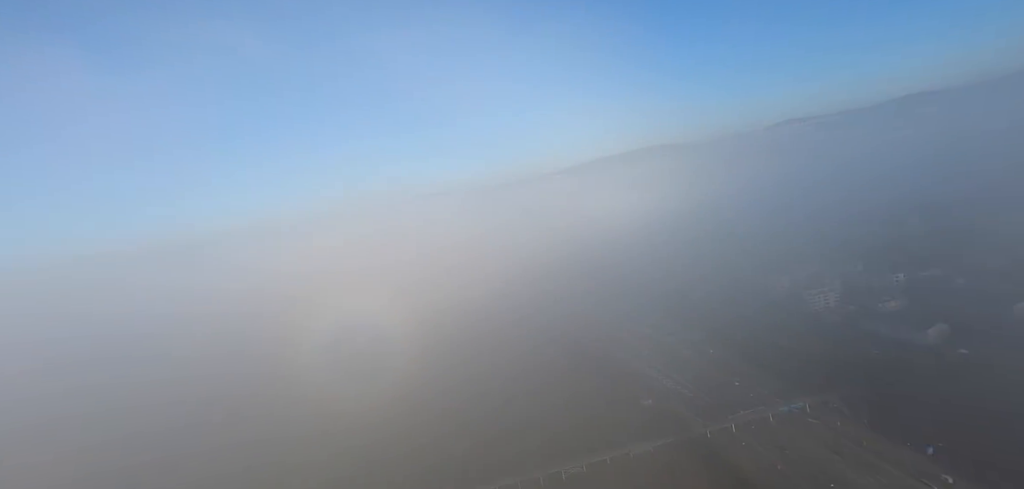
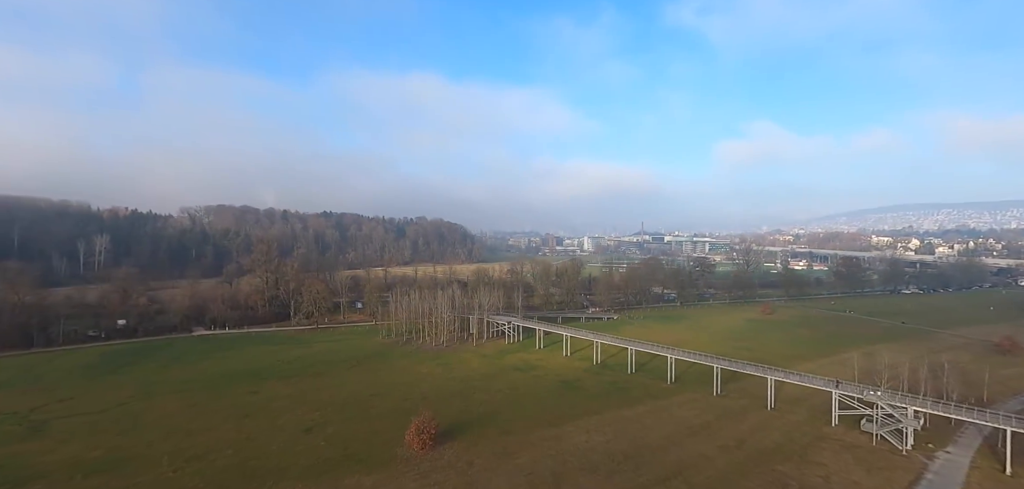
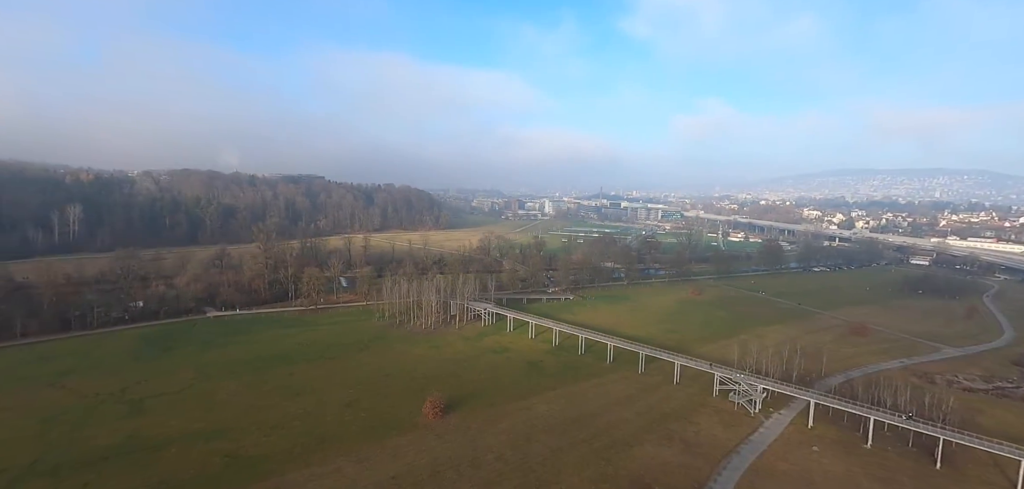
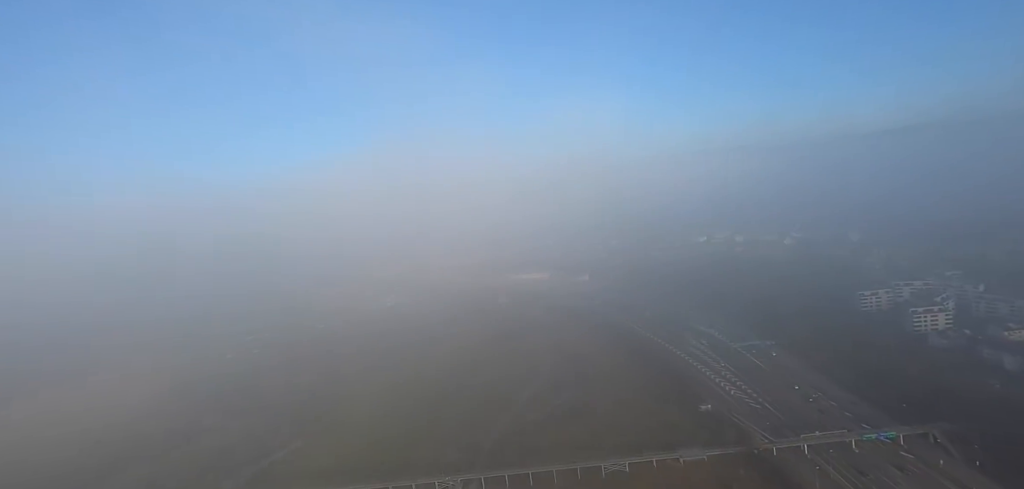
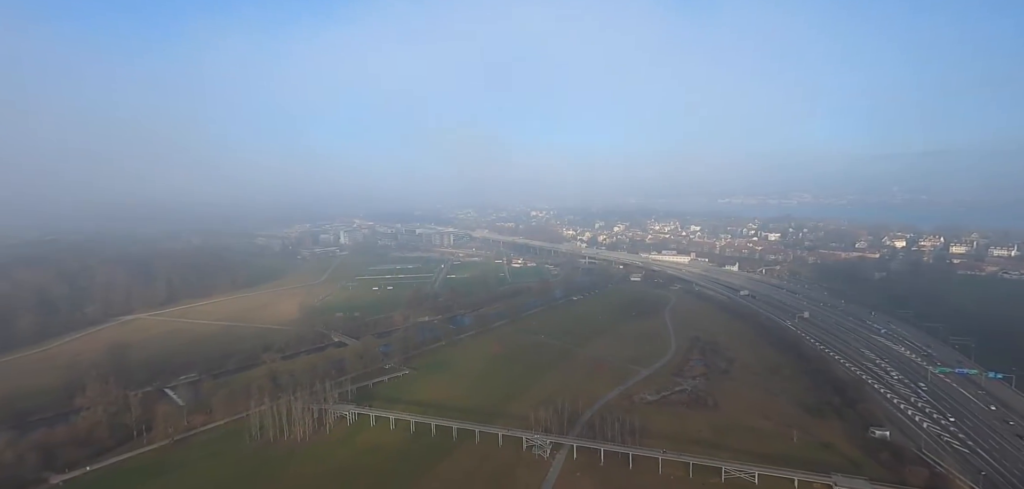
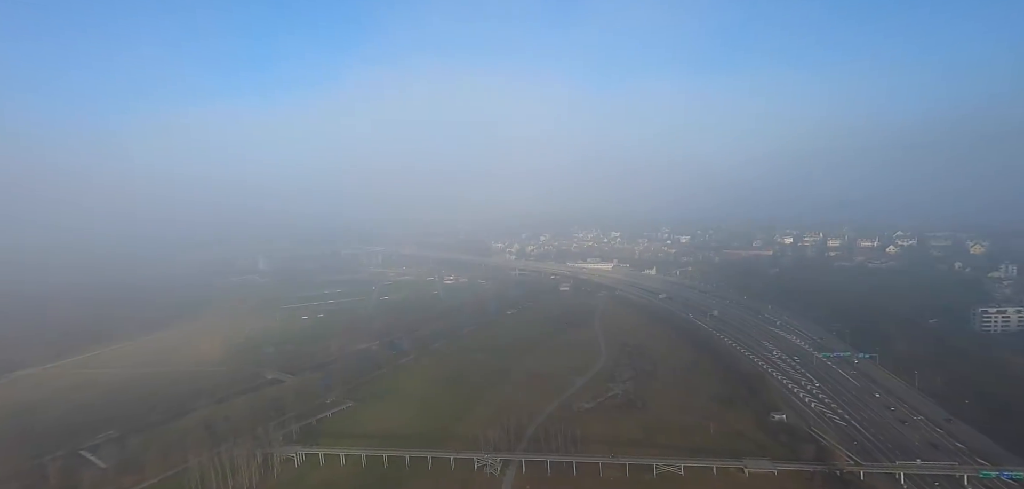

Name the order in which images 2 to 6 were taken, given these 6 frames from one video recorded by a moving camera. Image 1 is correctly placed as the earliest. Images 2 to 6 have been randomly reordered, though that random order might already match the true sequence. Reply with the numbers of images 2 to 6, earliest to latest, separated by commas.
4, 6, 5, 3, 2
